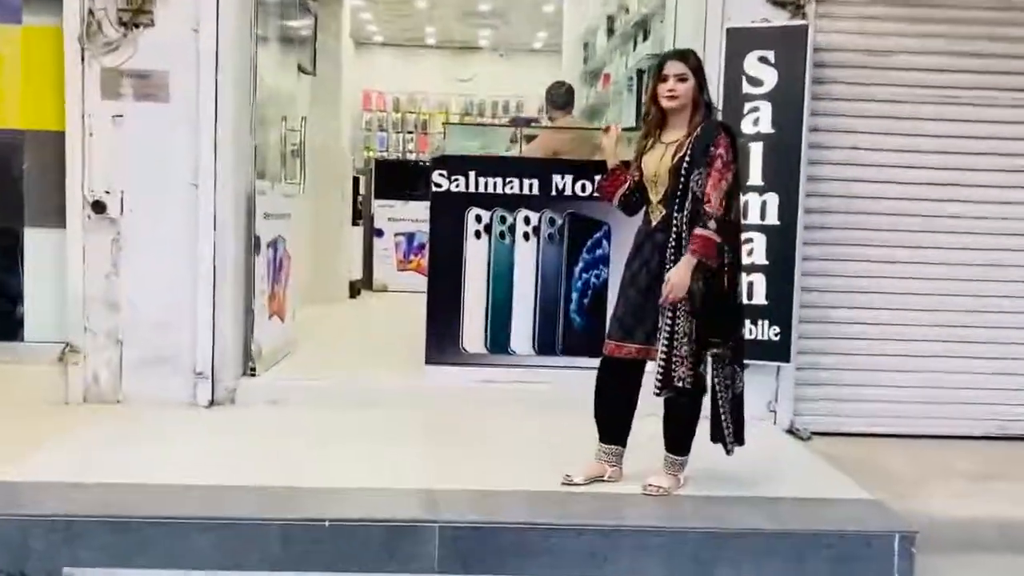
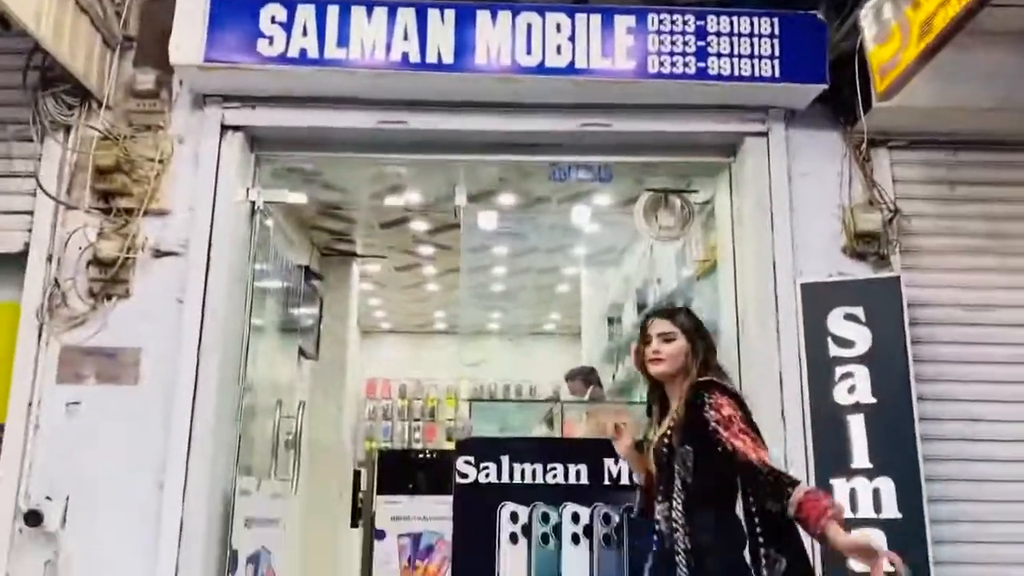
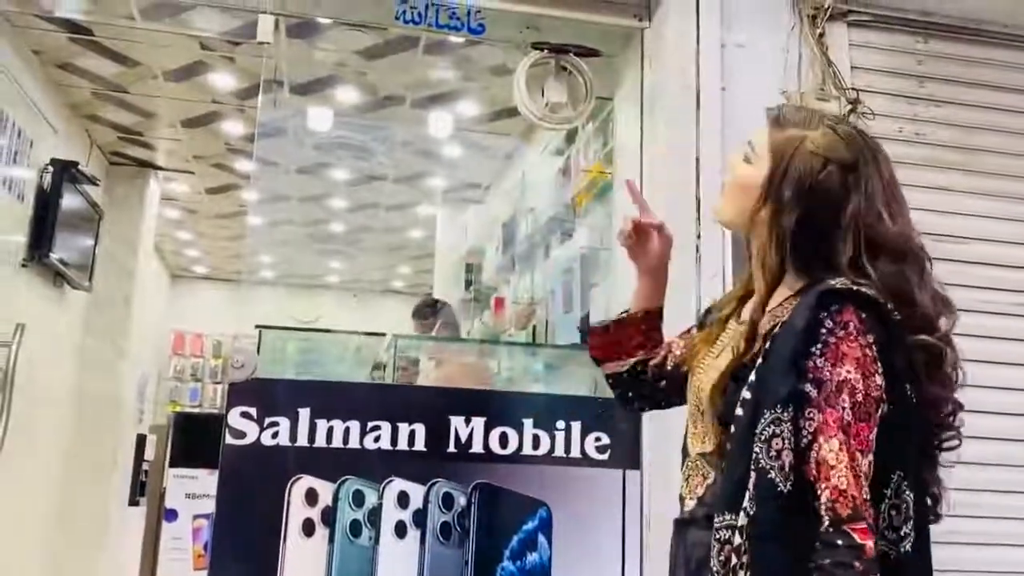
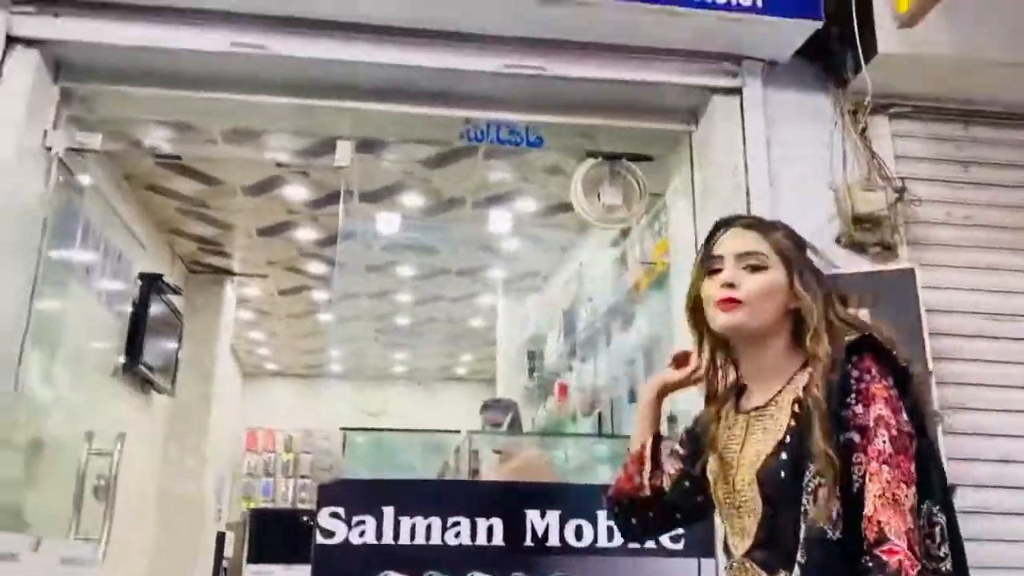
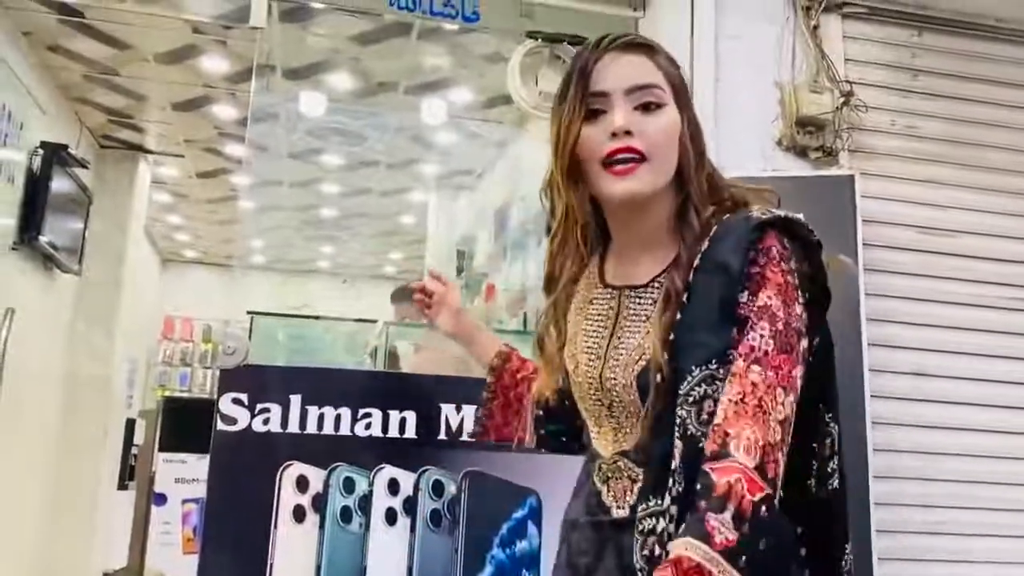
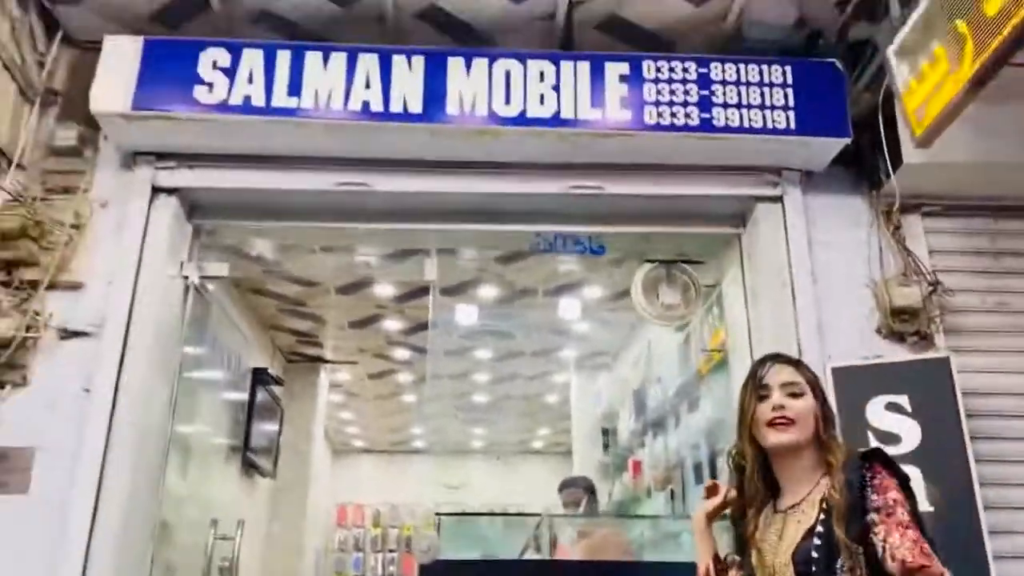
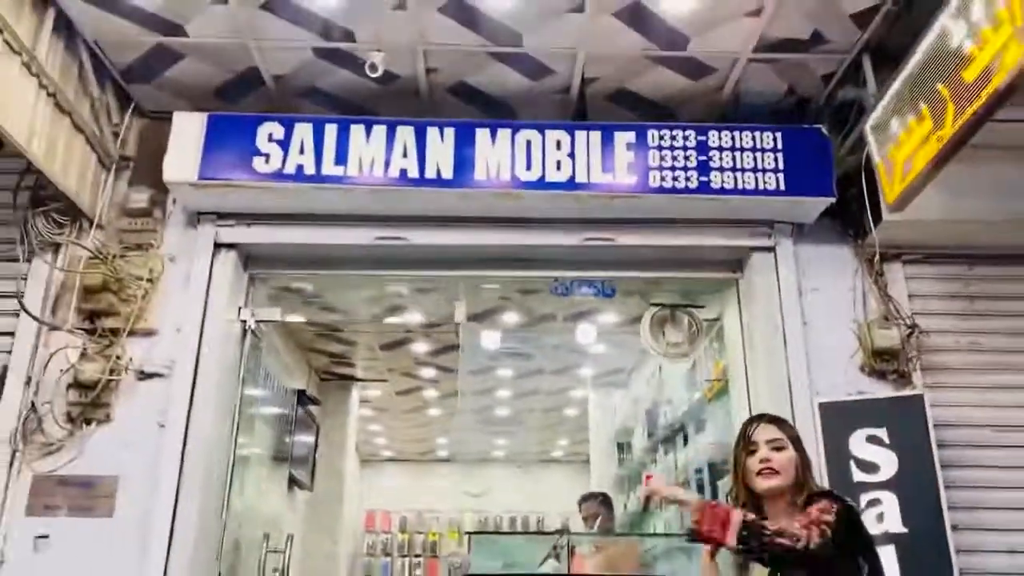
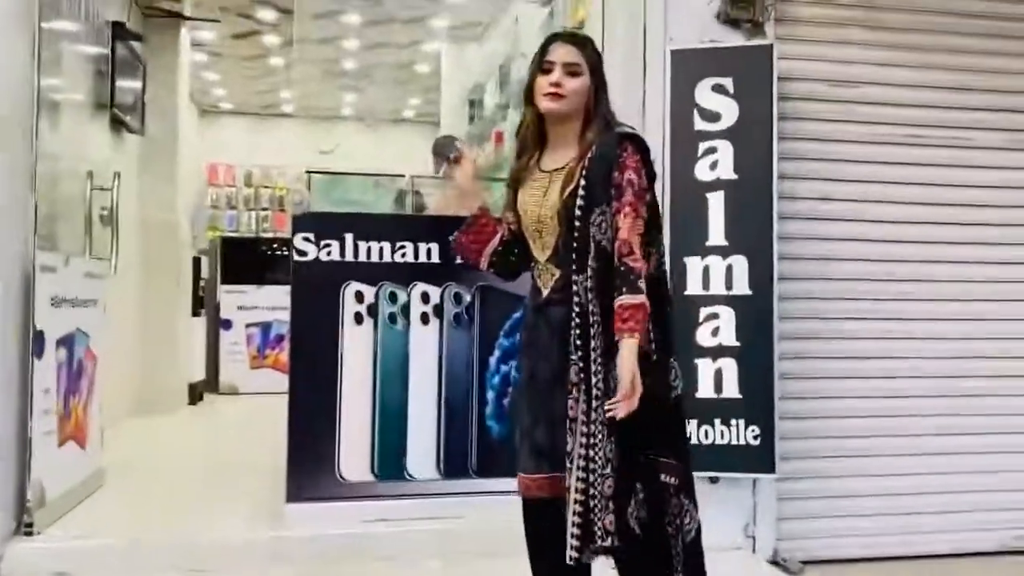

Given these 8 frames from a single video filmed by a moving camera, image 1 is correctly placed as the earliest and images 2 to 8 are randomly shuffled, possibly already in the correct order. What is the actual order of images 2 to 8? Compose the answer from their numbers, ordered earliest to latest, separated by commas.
8, 5, 3, 4, 6, 7, 2
